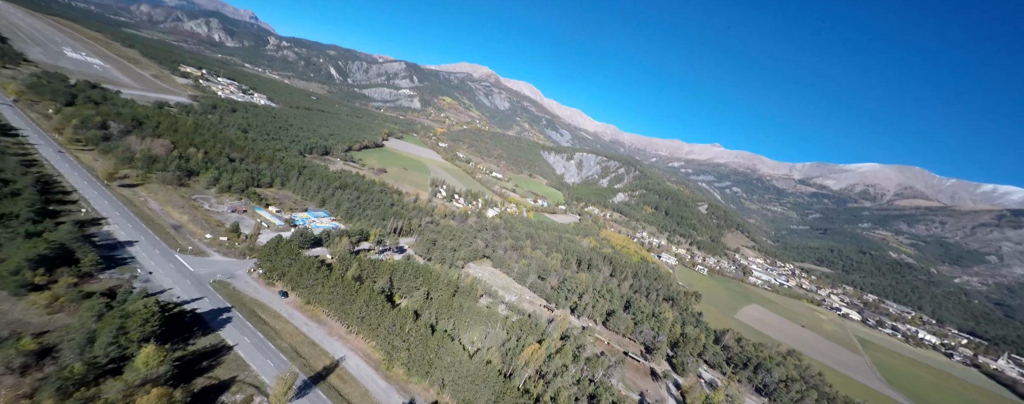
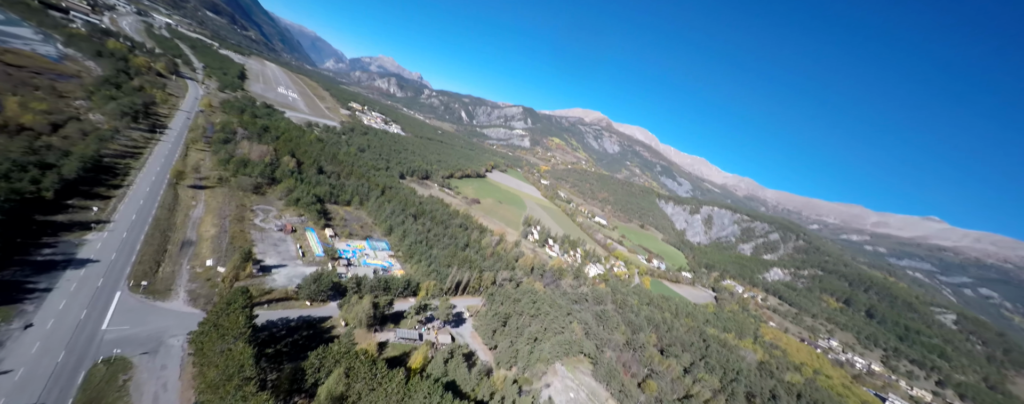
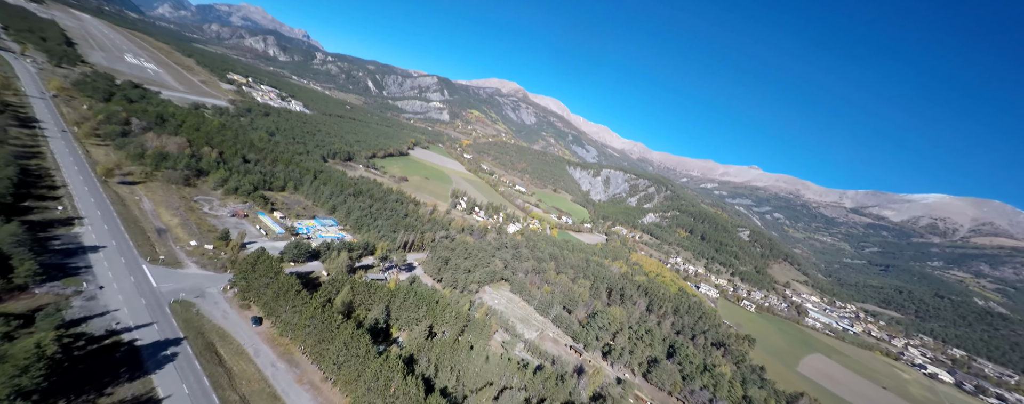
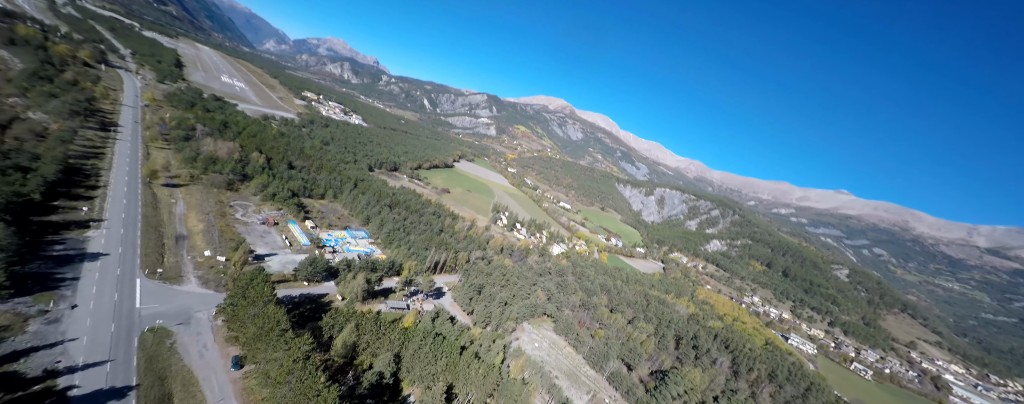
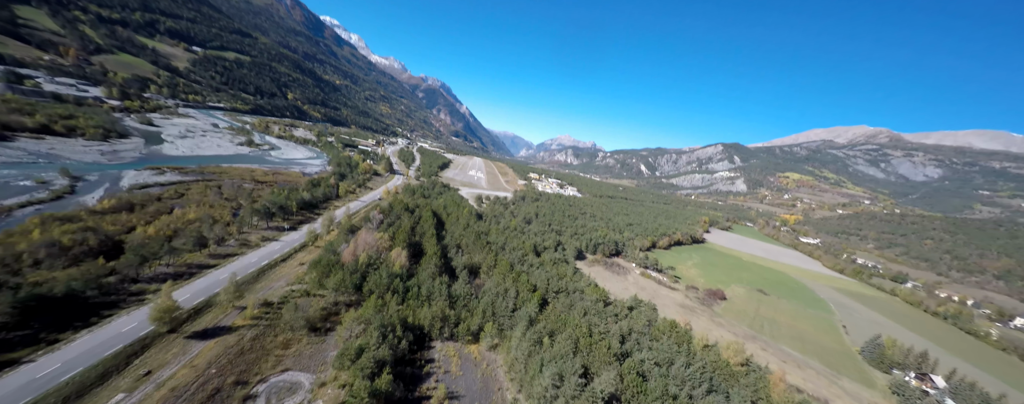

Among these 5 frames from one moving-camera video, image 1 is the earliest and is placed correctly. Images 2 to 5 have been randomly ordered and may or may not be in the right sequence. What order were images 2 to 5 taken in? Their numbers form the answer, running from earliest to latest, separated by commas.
3, 4, 2, 5
